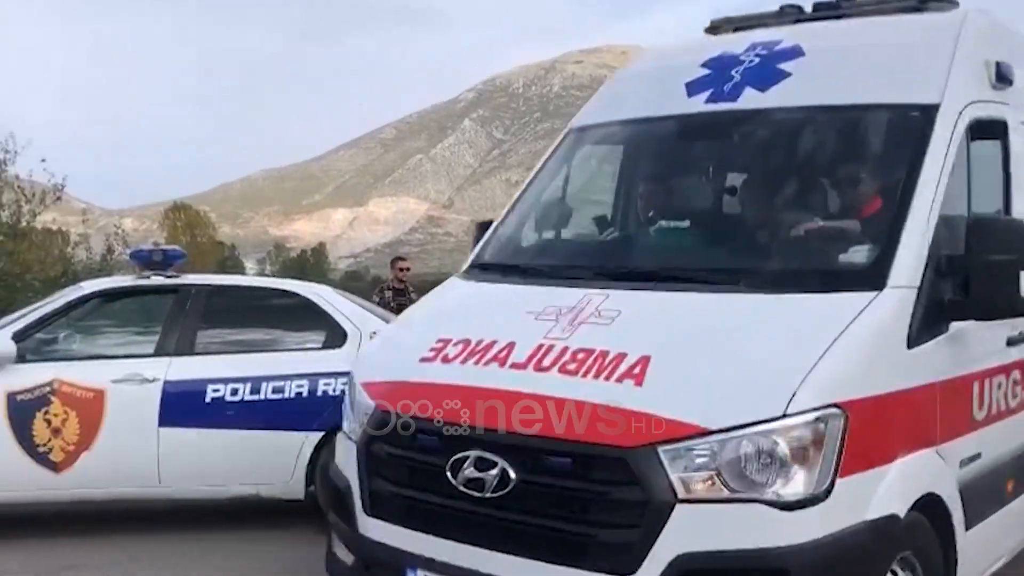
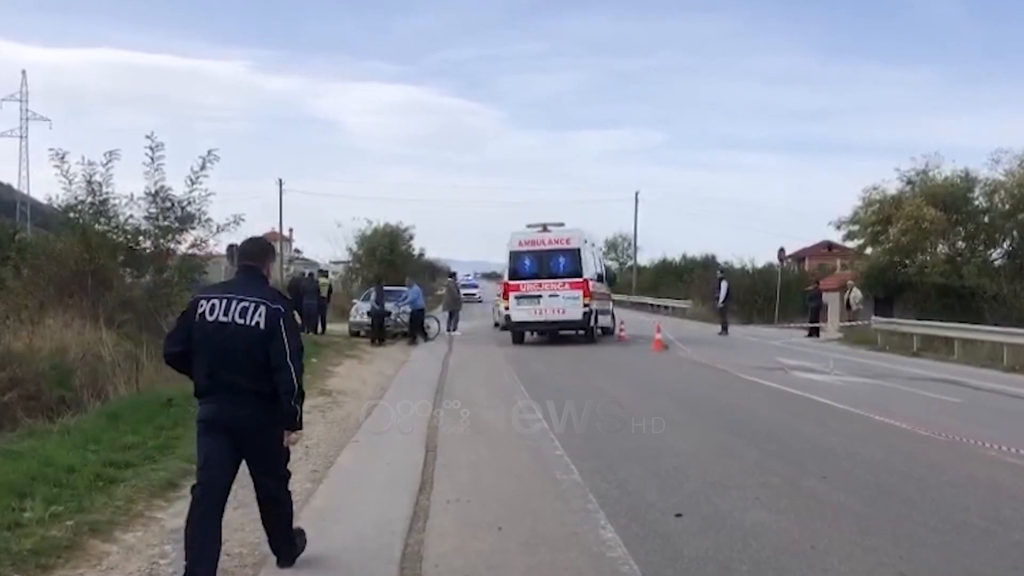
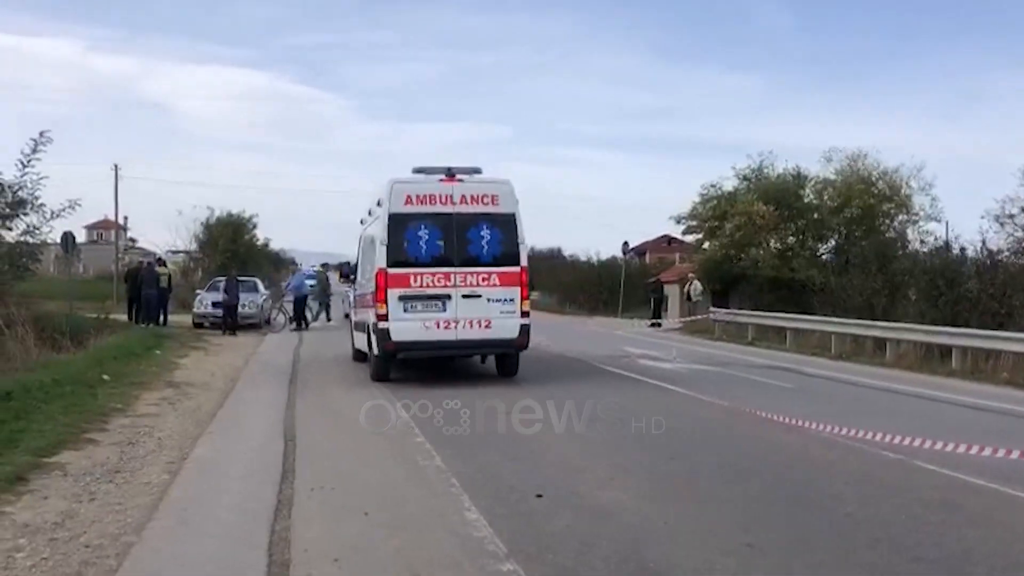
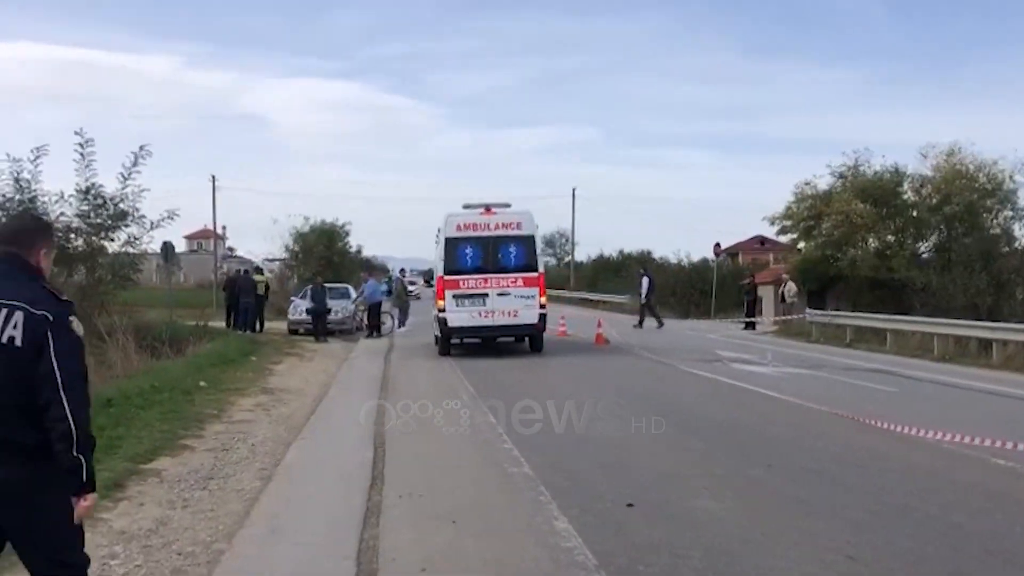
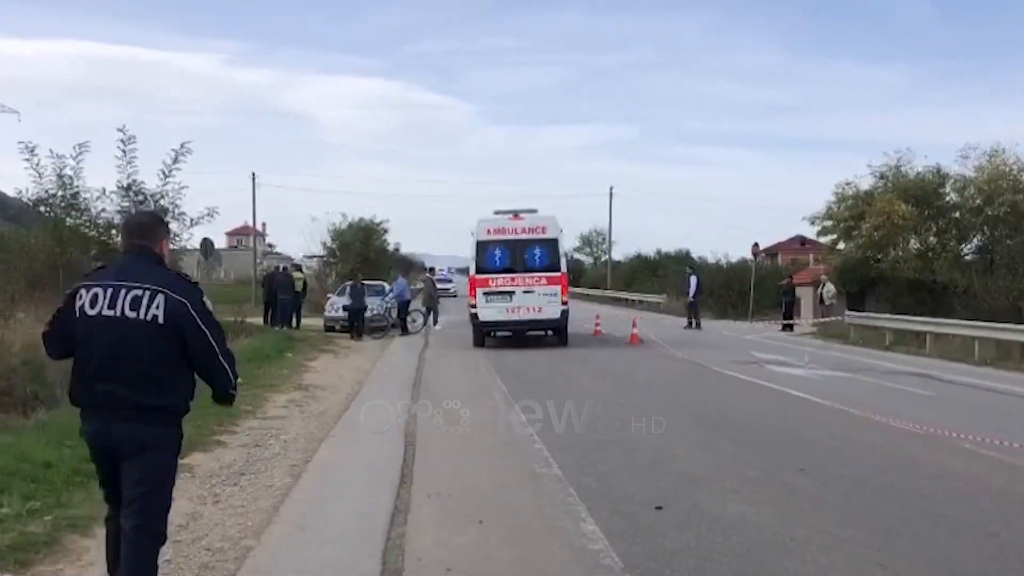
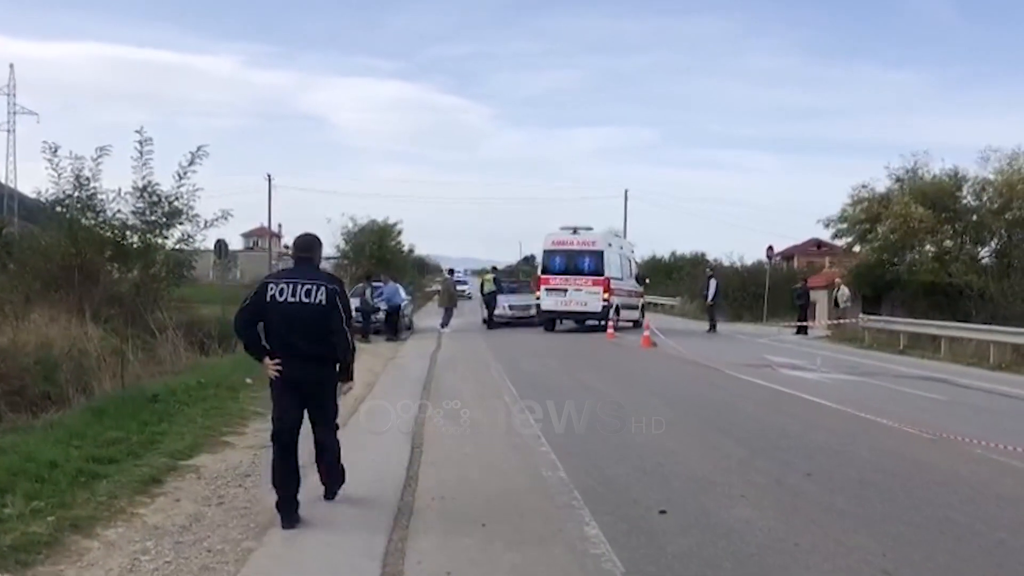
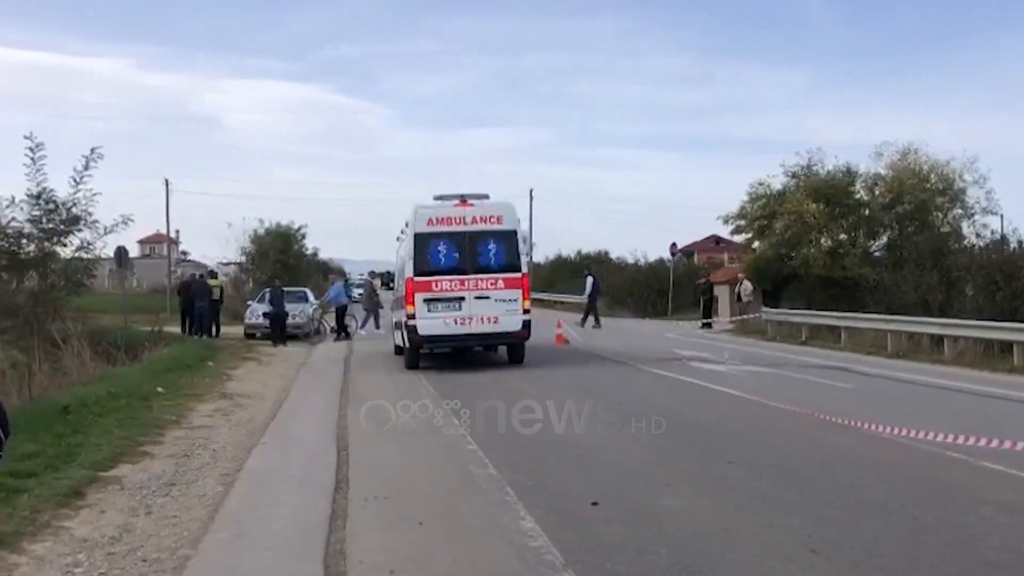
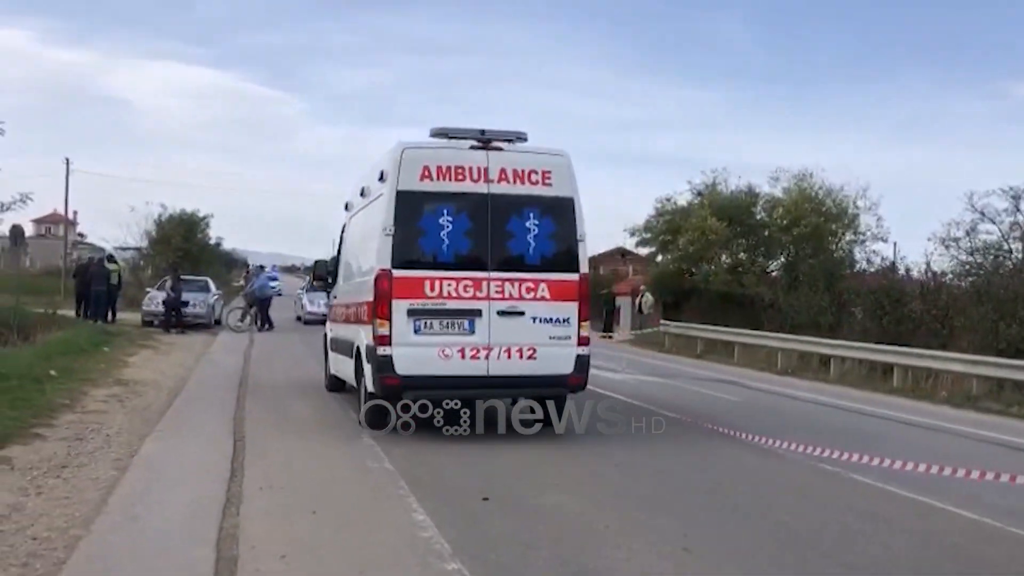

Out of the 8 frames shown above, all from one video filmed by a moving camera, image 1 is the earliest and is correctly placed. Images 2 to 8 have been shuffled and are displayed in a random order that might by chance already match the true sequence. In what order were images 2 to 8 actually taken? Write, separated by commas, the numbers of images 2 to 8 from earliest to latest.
8, 3, 7, 4, 5, 2, 6
